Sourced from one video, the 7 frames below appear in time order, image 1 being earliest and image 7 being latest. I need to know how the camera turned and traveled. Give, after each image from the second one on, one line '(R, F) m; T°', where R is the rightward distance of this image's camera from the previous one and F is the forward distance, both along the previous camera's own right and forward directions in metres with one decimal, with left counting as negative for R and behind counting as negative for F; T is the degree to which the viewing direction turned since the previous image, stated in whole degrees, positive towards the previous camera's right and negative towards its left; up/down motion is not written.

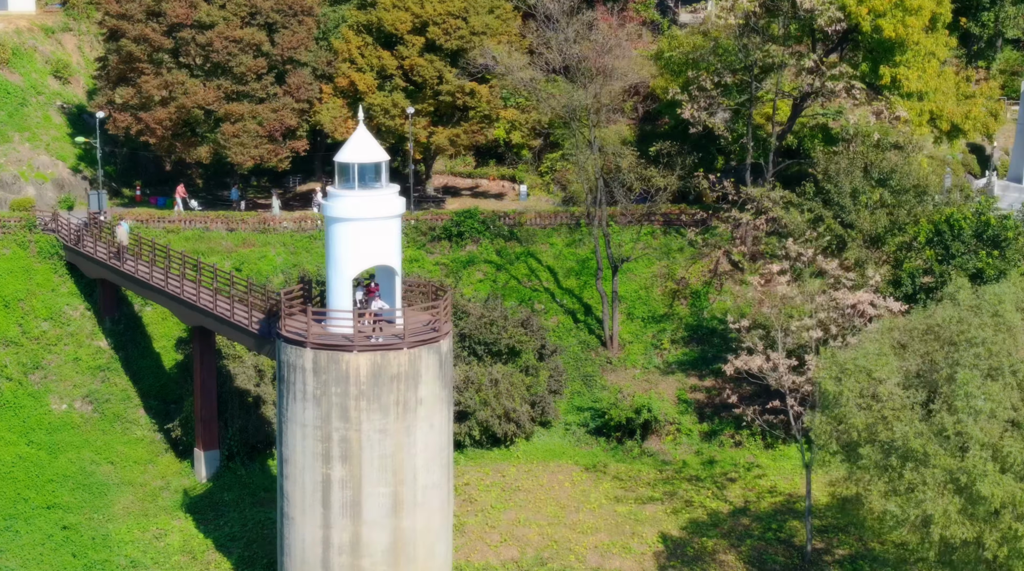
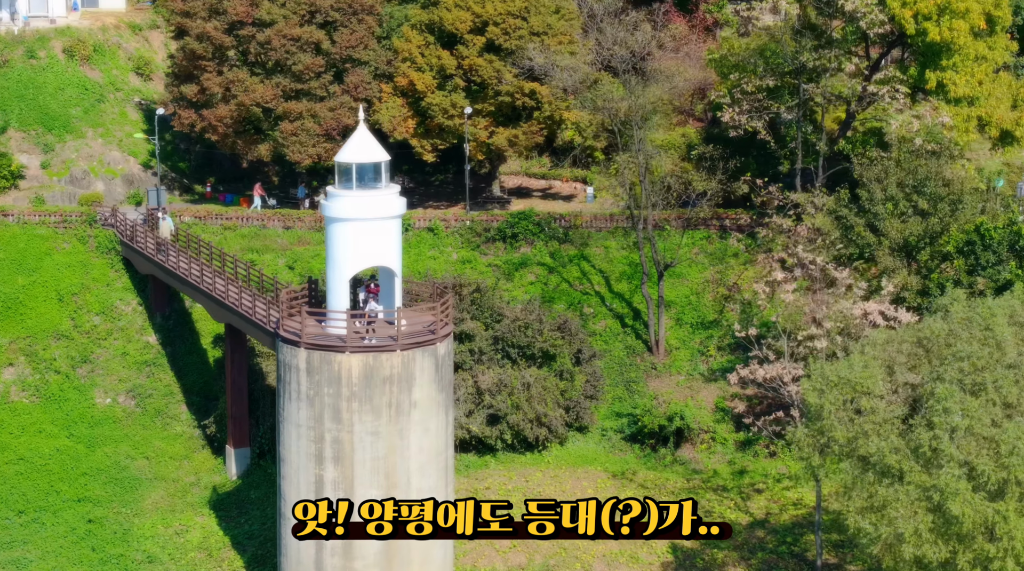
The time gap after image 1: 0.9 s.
(+1.1, +0.5) m; -3°
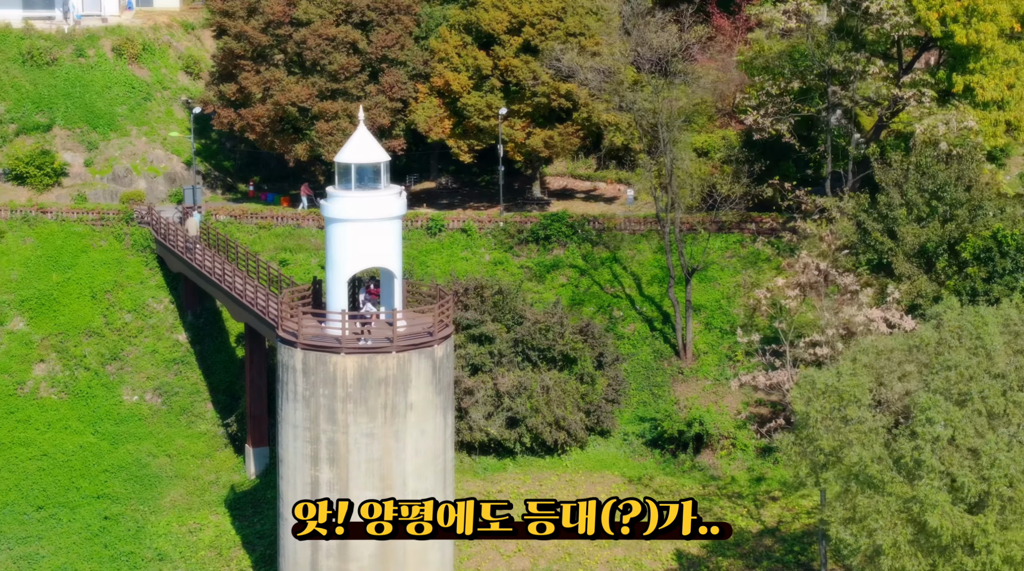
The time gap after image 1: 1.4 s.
(+0.7, +0.2) m; -2°
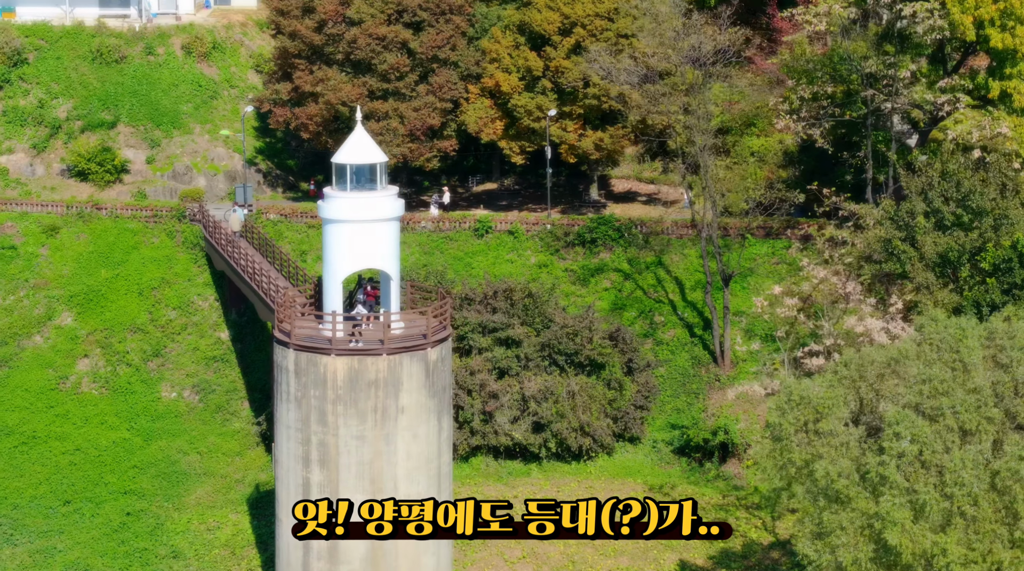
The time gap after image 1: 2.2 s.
(+1.0, +0.3) m; -3°
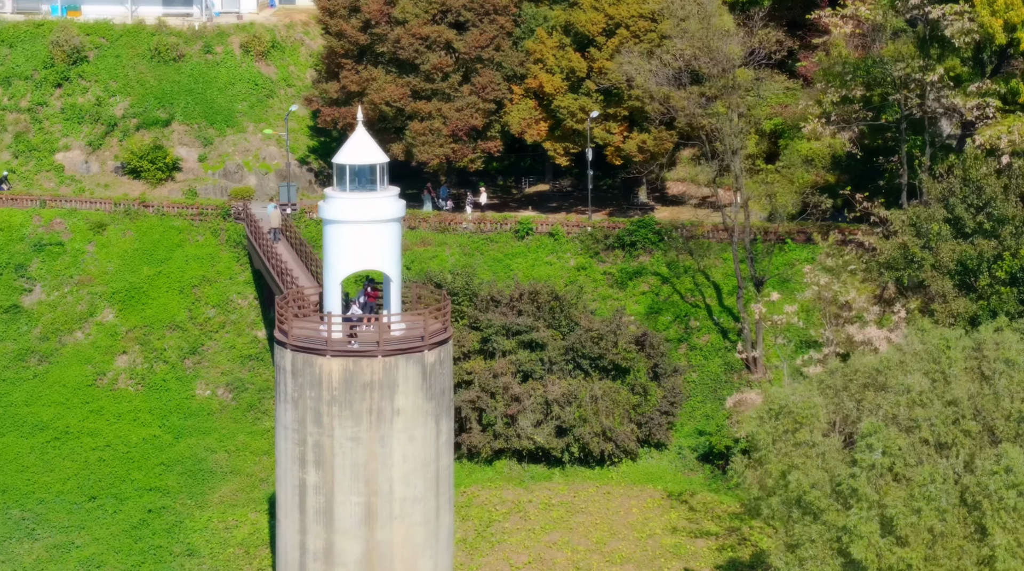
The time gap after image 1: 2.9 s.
(+0.9, +0.2) m; -2°
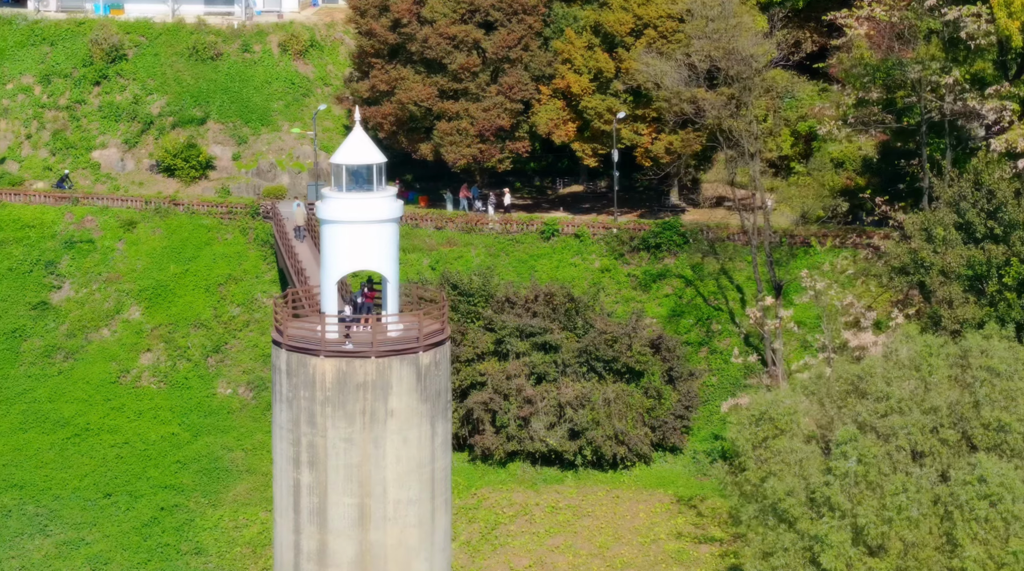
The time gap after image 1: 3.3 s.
(+0.6, +0.1) m; -2°
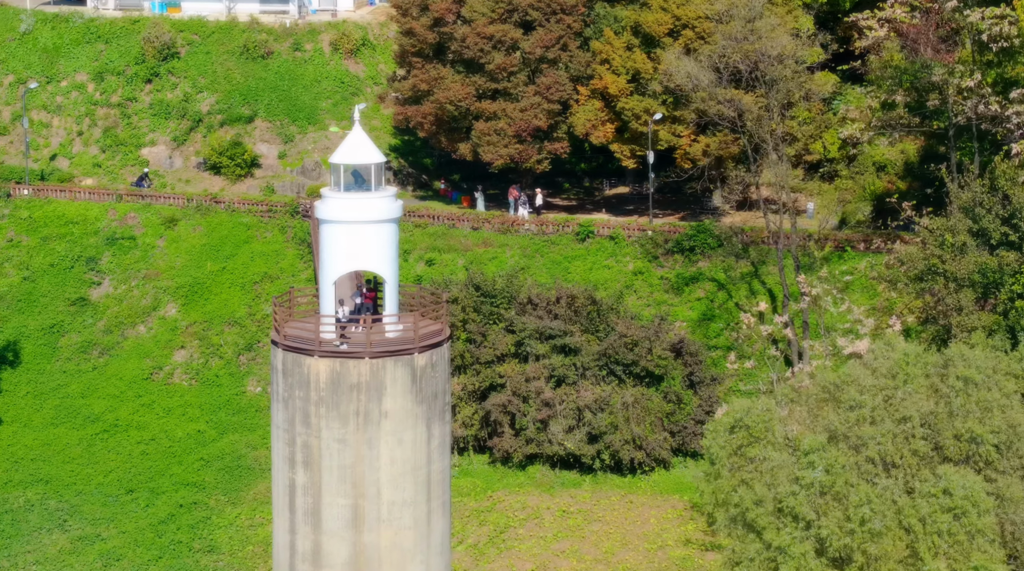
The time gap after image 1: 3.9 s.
(+0.8, +0.1) m; -2°
